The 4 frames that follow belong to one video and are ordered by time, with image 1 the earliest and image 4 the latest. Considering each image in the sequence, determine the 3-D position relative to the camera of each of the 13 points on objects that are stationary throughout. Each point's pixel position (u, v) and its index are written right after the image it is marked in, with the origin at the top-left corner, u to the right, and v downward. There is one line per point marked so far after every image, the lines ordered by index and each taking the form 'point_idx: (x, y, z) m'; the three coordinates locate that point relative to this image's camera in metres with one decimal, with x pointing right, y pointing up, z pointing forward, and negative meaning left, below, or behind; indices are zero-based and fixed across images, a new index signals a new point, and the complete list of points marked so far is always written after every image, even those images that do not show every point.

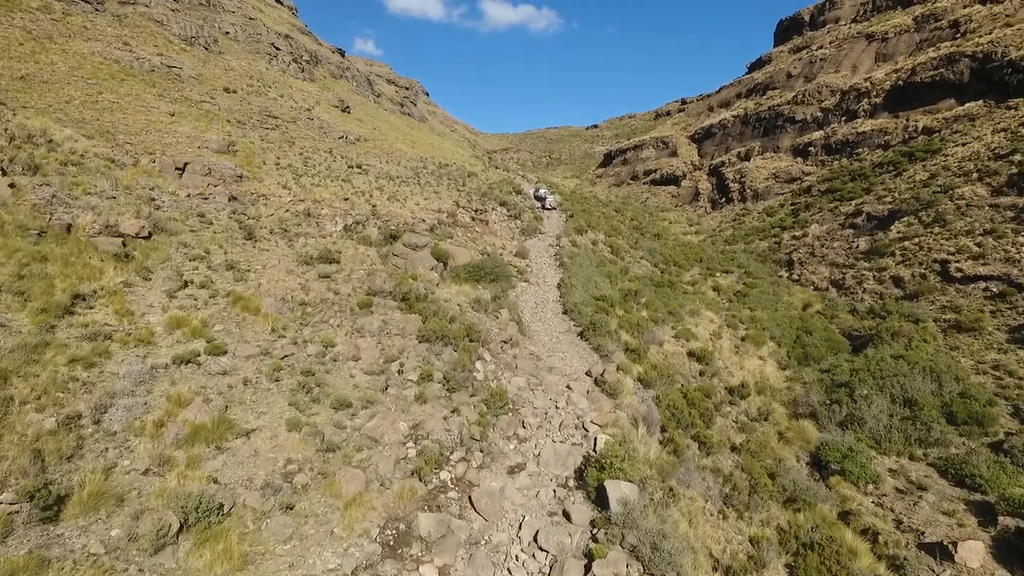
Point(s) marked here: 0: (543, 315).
0: (+0.9, -0.9, +18.1) m
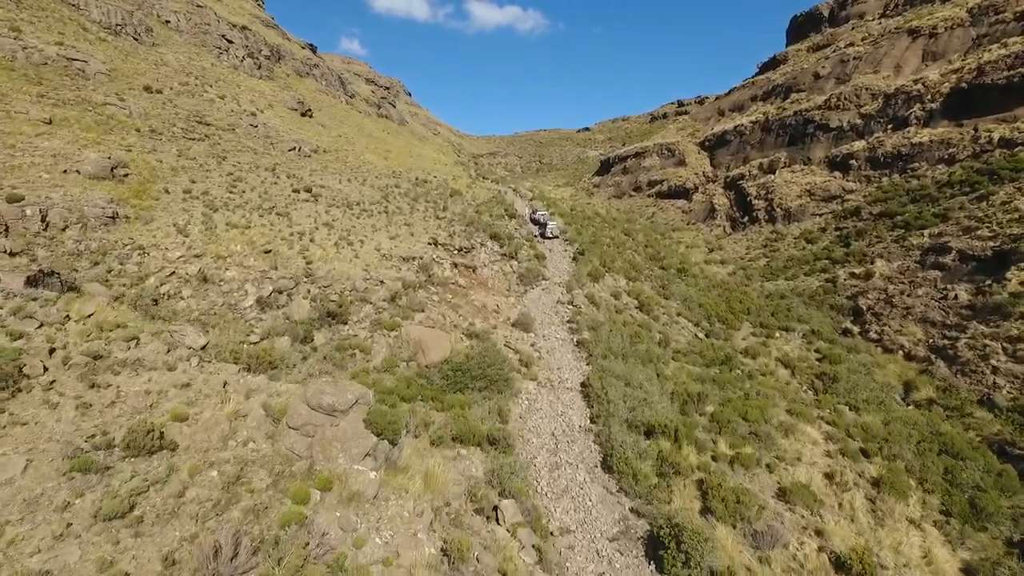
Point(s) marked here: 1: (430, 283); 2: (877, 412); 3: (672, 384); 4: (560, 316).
0: (+1.0, -3.4, +10.6) m
1: (-2.5, +0.1, +18.3) m
2: (+10.1, -3.4, +16.9) m
3: (+4.2, -2.5, +15.9) m
4: (+1.6, -0.9, +19.7) m
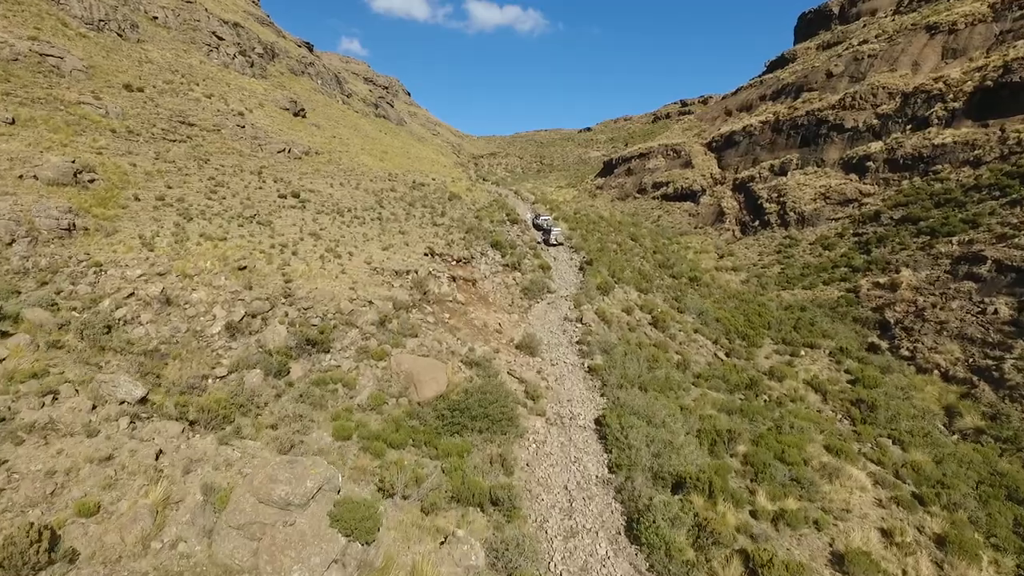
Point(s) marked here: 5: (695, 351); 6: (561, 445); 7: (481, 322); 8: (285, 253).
0: (+1.1, -3.9, +8.8) m
1: (-2.4, -0.4, +16.5) m
2: (+10.2, -3.9, +15.1) m
3: (+4.3, -3.0, +14.1) m
4: (+1.7, -1.4, +17.9) m
5: (+5.9, -2.0, +19.5) m
6: (+1.0, -3.1, +12.0) m
7: (-0.9, -0.9, +17.3) m
8: (-6.3, +1.0, +16.9) m
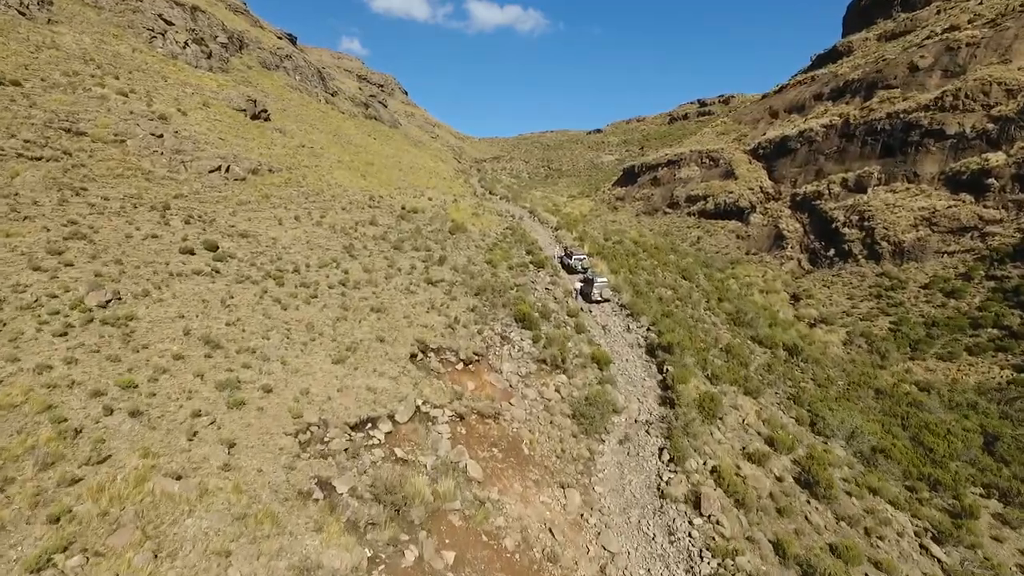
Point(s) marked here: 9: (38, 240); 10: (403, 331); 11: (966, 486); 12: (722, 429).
0: (+2.1, -6.6, 0.0) m
1: (-1.4, -3.0, +7.6) m
2: (+11.2, -6.6, +6.3) m
3: (+5.3, -5.7, +5.2) m
4: (+2.6, -4.1, +9.0) m
5: (+6.8, -4.7, +10.6) m
6: (+2.0, -5.7, +3.1) m
7: (+0.1, -3.6, +8.5) m
8: (-5.3, -1.7, +8.0) m
9: (-10.4, +1.1, +13.3) m
10: (-2.5, -0.9, +14.0) m
11: (+10.3, -4.5, +13.8) m
12: (+4.6, -3.0, +13.4) m
